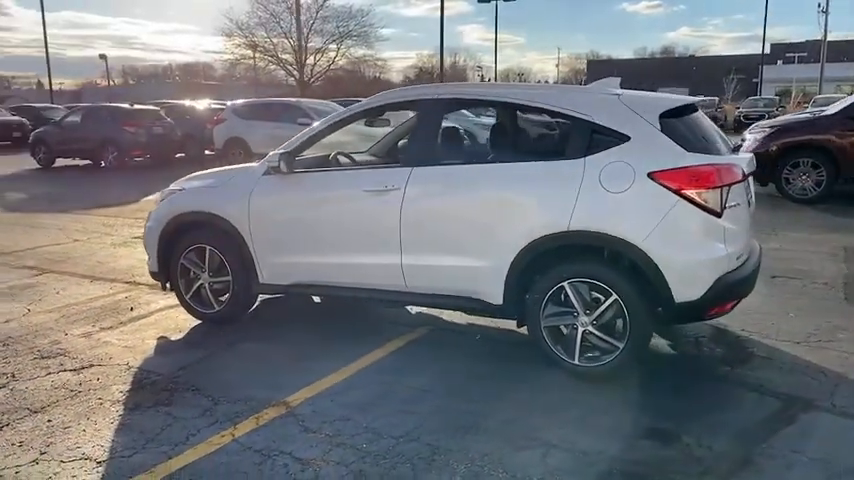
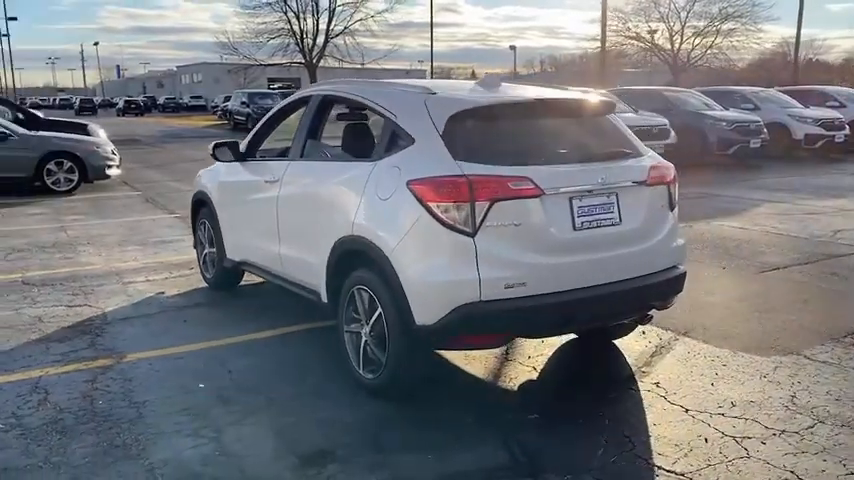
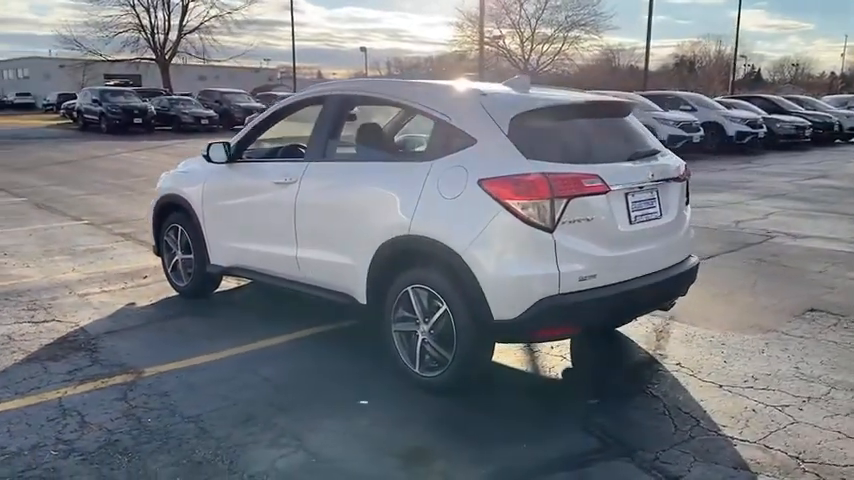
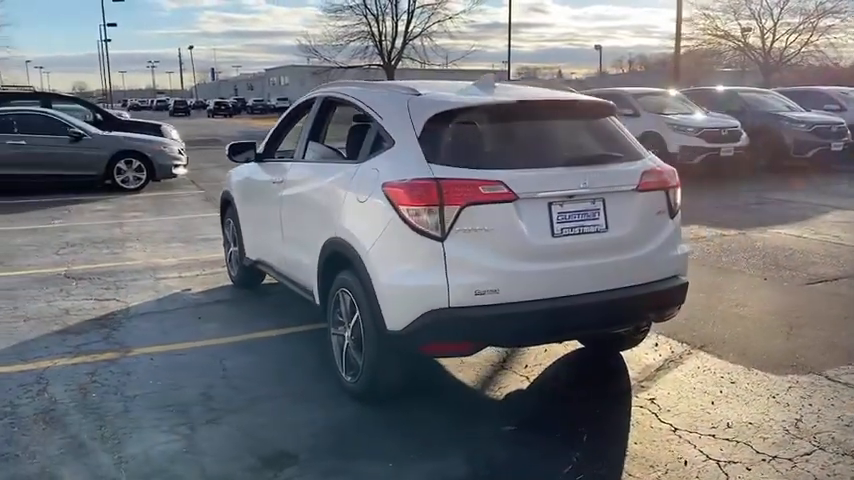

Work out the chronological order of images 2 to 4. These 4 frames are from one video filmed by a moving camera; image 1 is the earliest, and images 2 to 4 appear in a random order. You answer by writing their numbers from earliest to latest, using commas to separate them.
3, 2, 4
